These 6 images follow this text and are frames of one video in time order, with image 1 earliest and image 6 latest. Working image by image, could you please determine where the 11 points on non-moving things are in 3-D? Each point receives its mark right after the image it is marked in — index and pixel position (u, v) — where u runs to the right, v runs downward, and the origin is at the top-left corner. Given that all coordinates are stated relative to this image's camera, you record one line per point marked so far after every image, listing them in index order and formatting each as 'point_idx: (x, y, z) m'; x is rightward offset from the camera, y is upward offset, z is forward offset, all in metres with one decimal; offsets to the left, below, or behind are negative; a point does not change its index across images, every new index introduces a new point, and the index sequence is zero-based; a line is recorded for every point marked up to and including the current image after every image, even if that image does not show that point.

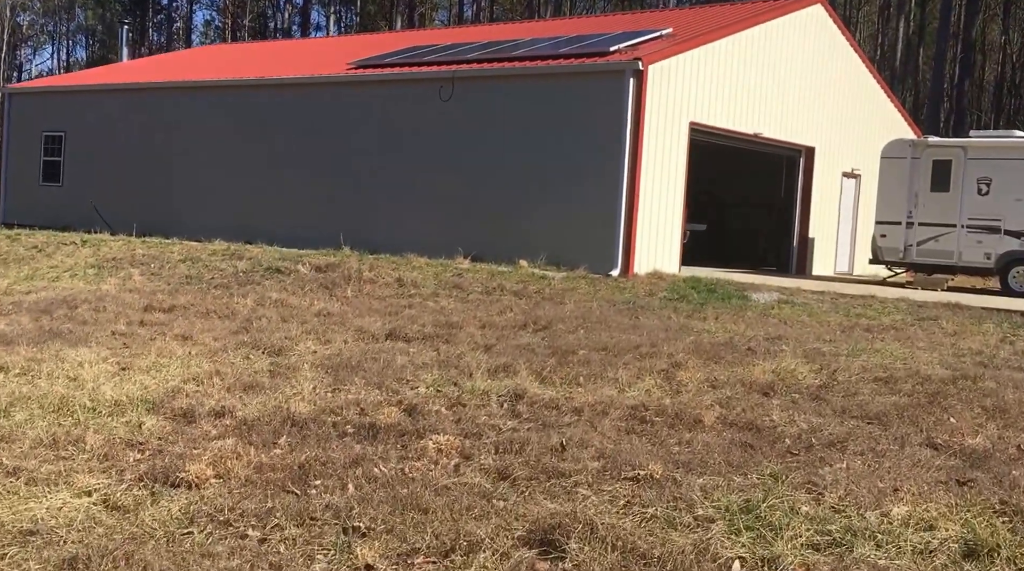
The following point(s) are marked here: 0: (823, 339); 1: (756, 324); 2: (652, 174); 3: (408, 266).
0: (+2.7, -0.5, +12.1) m
1: (+2.4, -0.4, +13.2) m
2: (+1.8, +1.4, +17.5) m
3: (-1.4, +0.2, +17.8) m
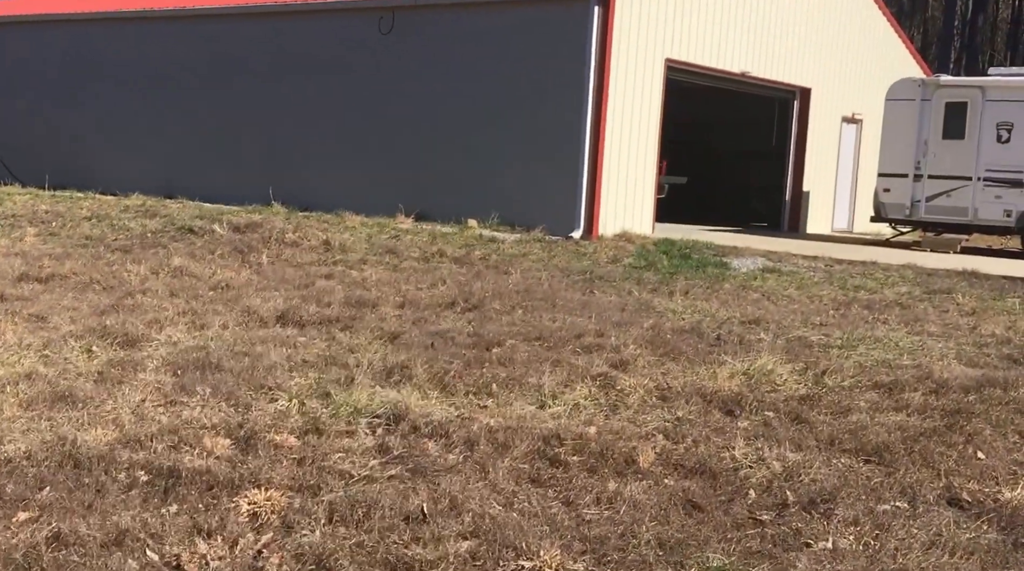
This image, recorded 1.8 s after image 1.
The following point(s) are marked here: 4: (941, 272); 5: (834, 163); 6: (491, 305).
0: (+2.2, -0.3, +9.9) m
1: (+1.8, -0.1, +11.0) m
2: (+1.2, +1.8, +15.2) m
3: (-1.9, +0.6, +15.6) m
4: (+4.0, +0.1, +12.7) m
5: (+4.5, +1.7, +19.0) m
6: (-0.2, -0.2, +10.9) m
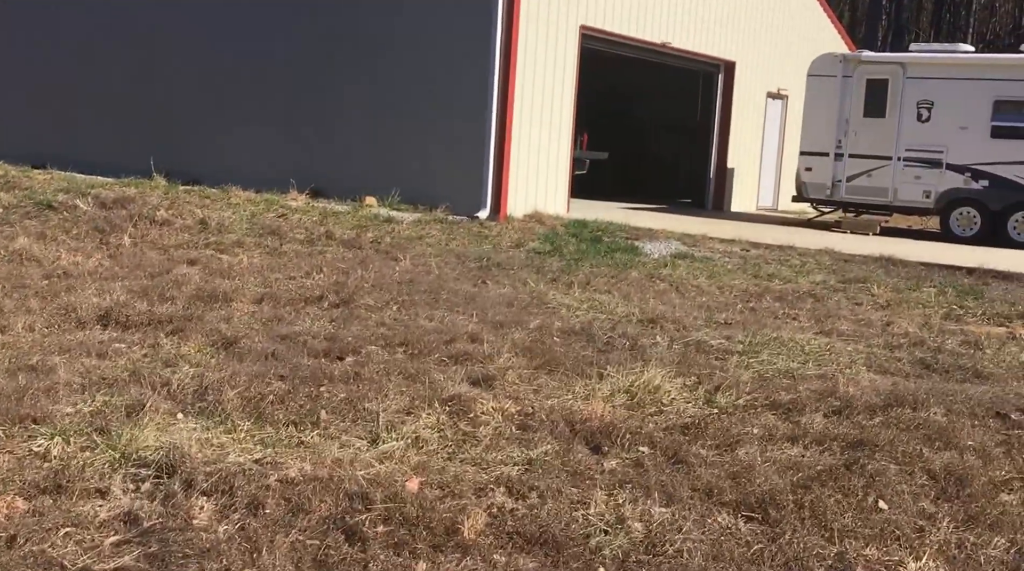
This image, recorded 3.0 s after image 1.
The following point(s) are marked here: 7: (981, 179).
0: (+1.3, -0.2, +8.7) m
1: (+0.9, -0.1, +9.7) m
2: (+0.2, +2.0, +13.9) m
3: (-3.0, +0.8, +14.2) m
4: (+3.0, +0.2, +11.5) m
5: (+3.3, +1.9, +17.8) m
6: (-1.0, -0.1, +9.6) m
7: (+4.8, +1.1, +13.8) m
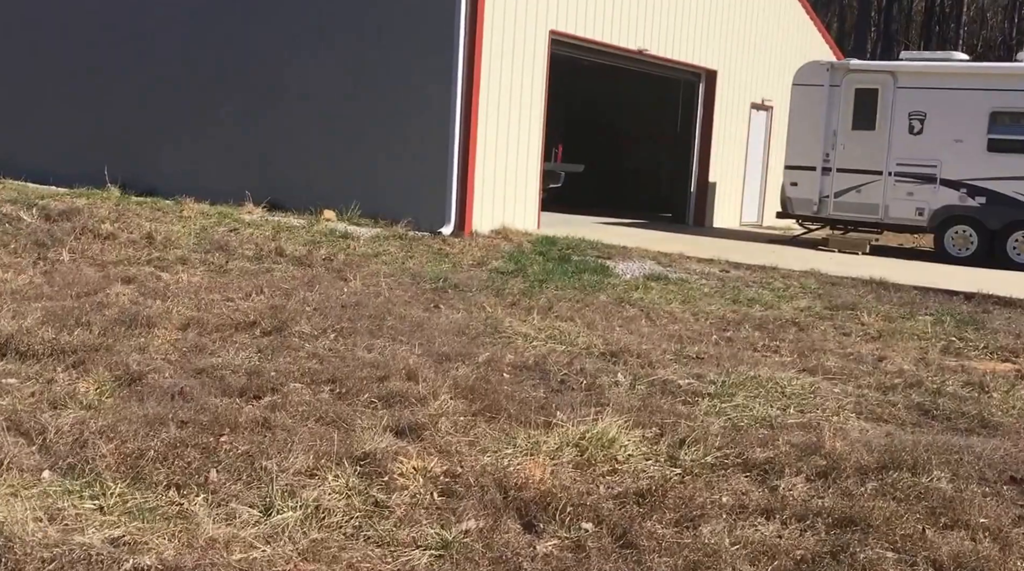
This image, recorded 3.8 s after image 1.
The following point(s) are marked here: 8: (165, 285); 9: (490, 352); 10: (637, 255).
0: (+1.0, -0.4, +7.8) m
1: (+0.6, -0.2, +8.8) m
2: (-0.1, +1.8, +13.0) m
3: (-3.3, +0.6, +13.3) m
4: (+2.7, 0.0, +10.6) m
5: (+2.9, +1.7, +16.9) m
6: (-1.4, -0.3, +8.7) m
7: (+4.4, +0.8, +12.9) m
8: (-2.7, 0.0, +10.7) m
9: (-0.1, -0.4, +7.9) m
10: (+1.1, +0.3, +11.9) m
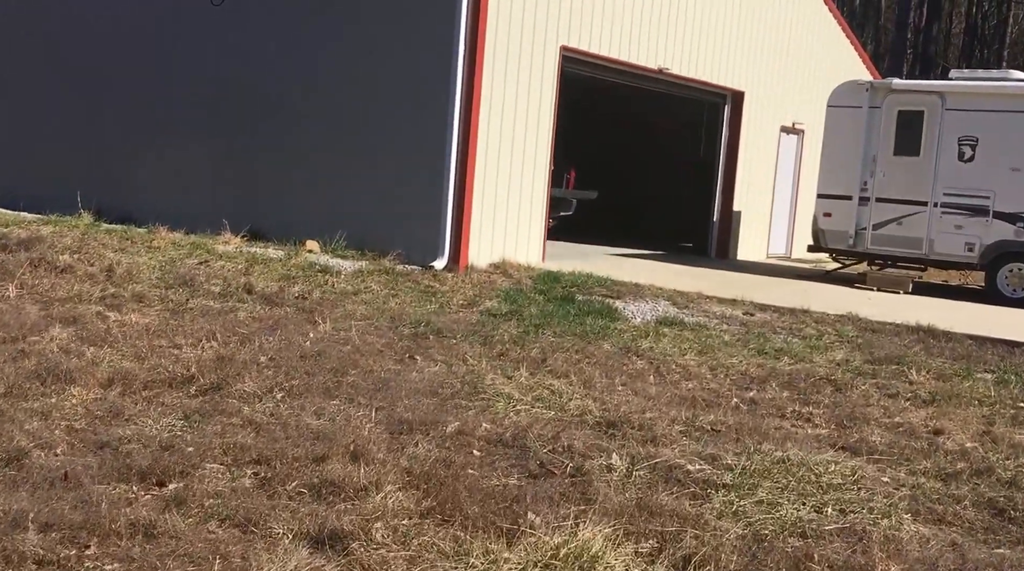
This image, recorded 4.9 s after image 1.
0: (+0.9, -0.7, +6.4) m
1: (+0.5, -0.5, +7.4) m
2: (-0.1, +1.4, +11.7) m
3: (-3.3, +0.3, +12.0) m
4: (+2.6, -0.3, +9.2) m
5: (+3.0, +1.3, +15.6) m
6: (-1.5, -0.5, +7.4) m
7: (+4.4, +0.5, +11.5) m
8: (-2.8, -0.3, +9.4) m
9: (-0.2, -0.6, +6.5) m
10: (+1.1, -0.1, +10.5) m
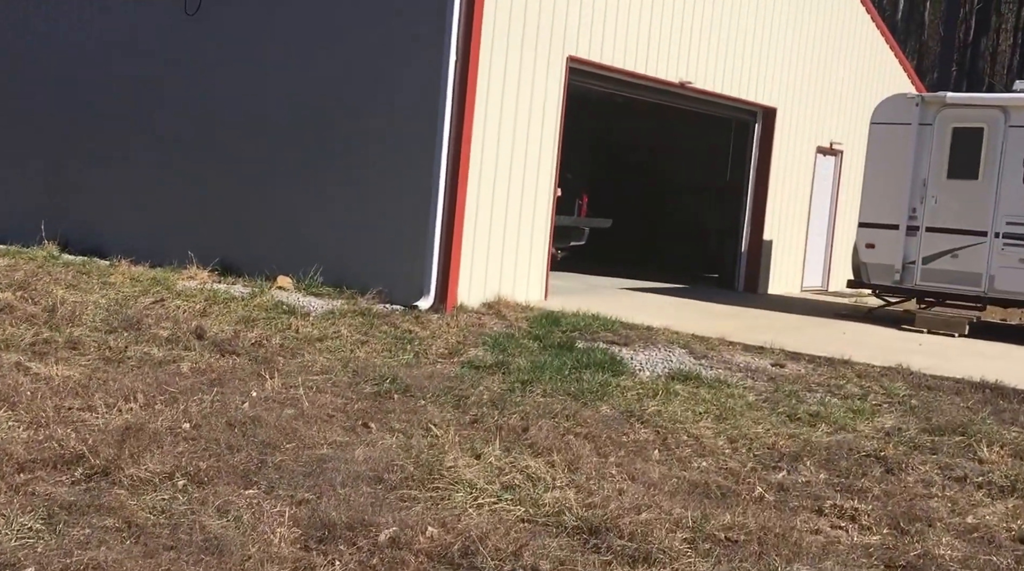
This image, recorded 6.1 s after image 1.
0: (+0.7, -0.9, +4.9) m
1: (+0.3, -0.8, +5.9) m
2: (-0.2, +1.1, +10.2) m
3: (-3.4, -0.1, +10.6) m
4: (+2.5, -0.6, +7.6) m
5: (+3.1, +0.9, +14.0) m
6: (-1.6, -0.8, +5.9) m
7: (+4.4, +0.2, +9.9) m
8: (-2.9, -0.6, +8.0) m
9: (-0.4, -0.9, +5.0) m
10: (+1.0, -0.4, +9.0) m
